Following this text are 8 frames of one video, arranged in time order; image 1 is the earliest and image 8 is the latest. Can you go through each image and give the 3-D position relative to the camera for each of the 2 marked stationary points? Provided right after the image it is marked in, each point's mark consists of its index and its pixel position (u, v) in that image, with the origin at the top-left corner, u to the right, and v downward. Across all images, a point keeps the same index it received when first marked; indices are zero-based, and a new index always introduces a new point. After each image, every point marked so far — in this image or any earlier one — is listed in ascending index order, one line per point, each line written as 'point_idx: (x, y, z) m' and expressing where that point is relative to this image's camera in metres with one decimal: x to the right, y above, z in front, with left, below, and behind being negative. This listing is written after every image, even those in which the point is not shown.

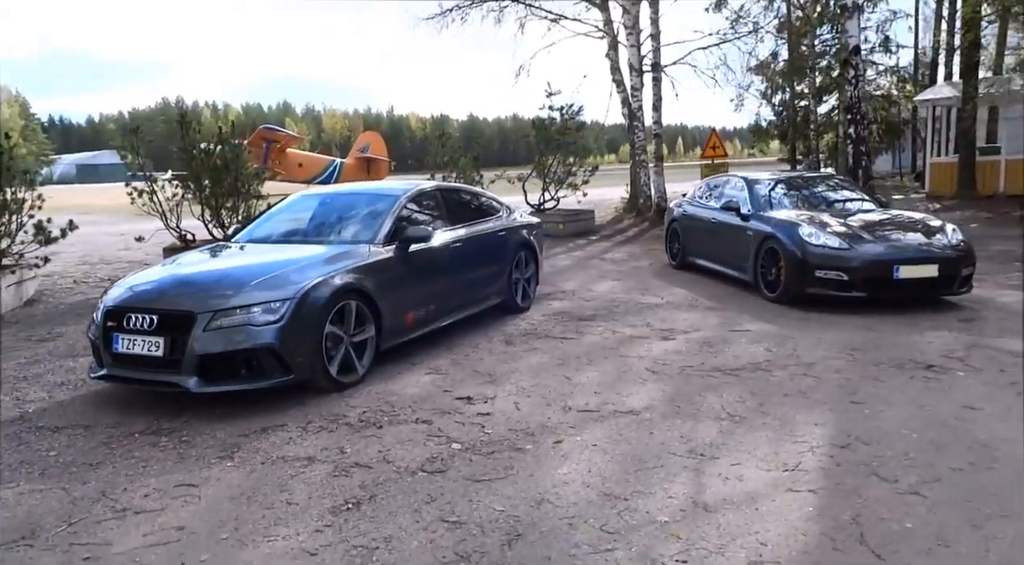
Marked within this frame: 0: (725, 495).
0: (+0.9, -0.9, +3.2) m
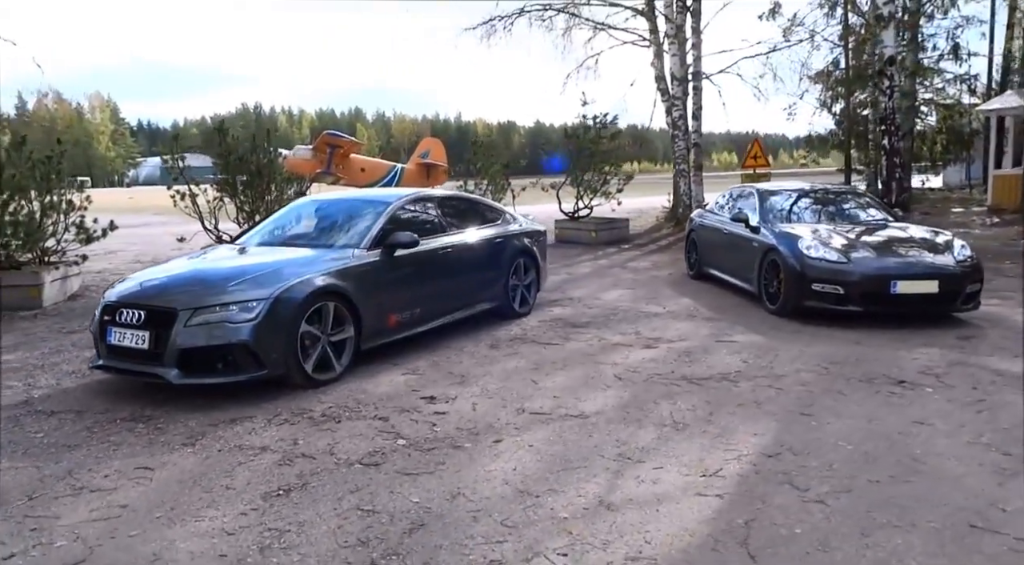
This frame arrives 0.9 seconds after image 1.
0: (+0.5, -0.9, +3.3) m
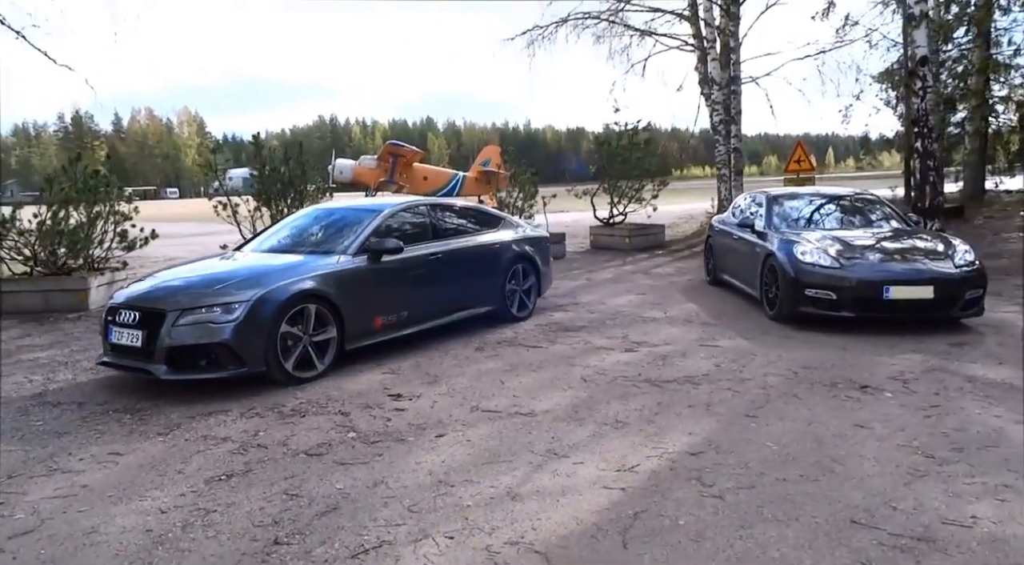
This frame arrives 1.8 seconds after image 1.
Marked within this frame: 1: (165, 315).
0: (+0.1, -0.9, +3.5) m
1: (-2.5, -0.2, +5.3) m
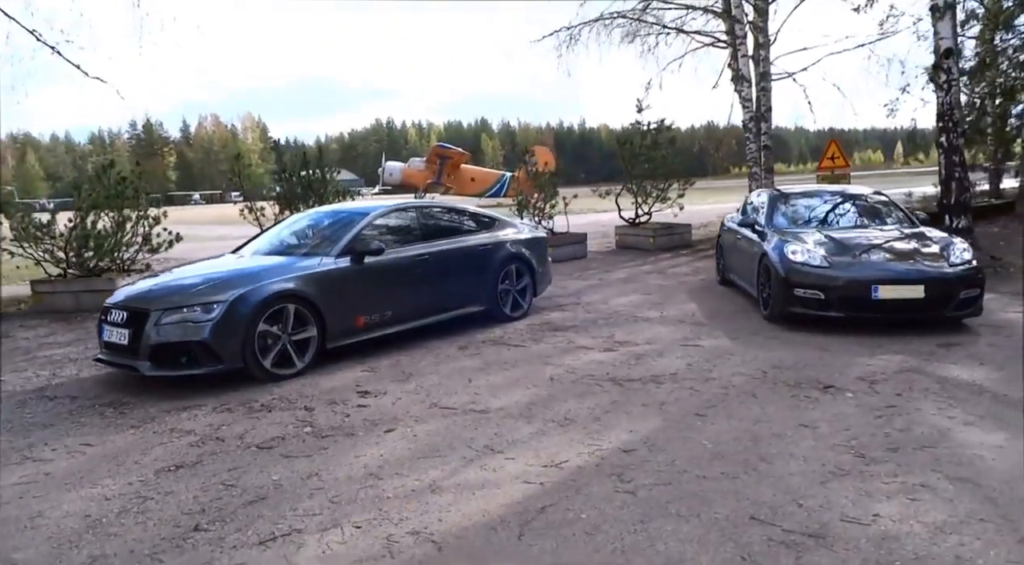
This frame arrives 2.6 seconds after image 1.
0: (-0.2, -0.9, +3.6) m
1: (-2.7, -0.2, +5.6) m
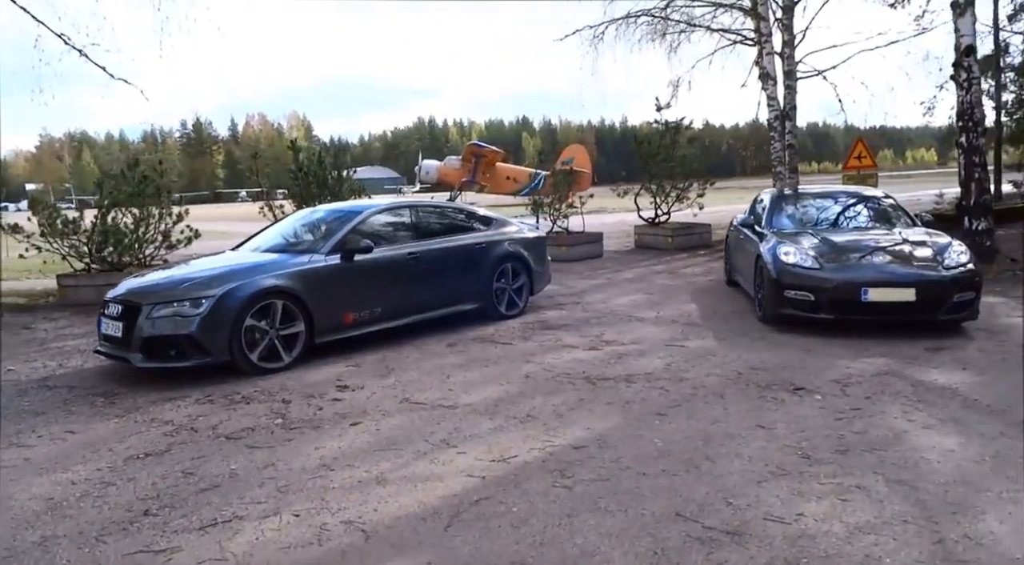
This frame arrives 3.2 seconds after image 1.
0: (-0.5, -0.9, +3.7) m
1: (-2.9, -0.2, +5.8) m
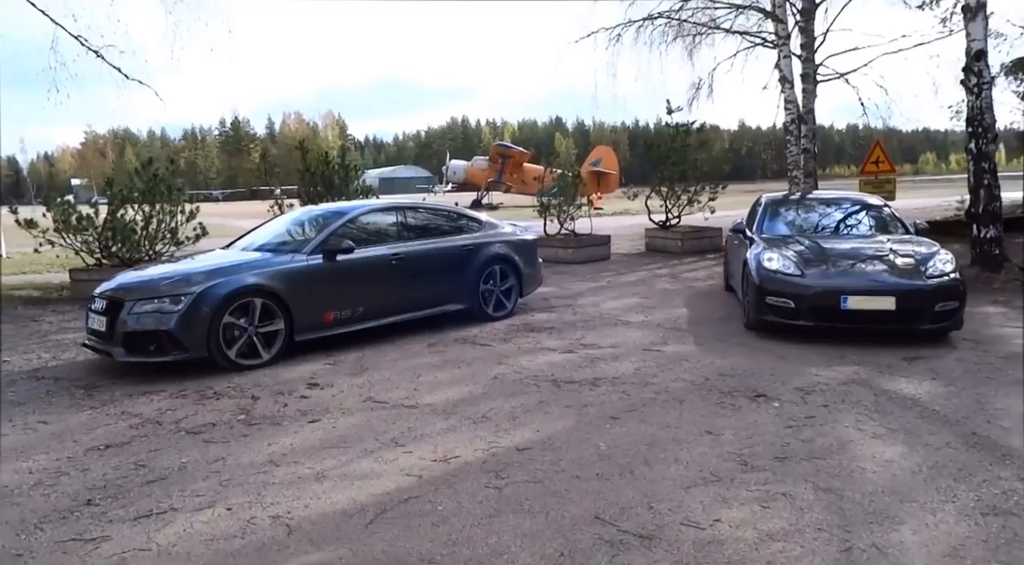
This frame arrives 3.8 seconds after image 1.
0: (-0.8, -0.9, +3.8) m
1: (-3.1, -0.2, +6.0) m
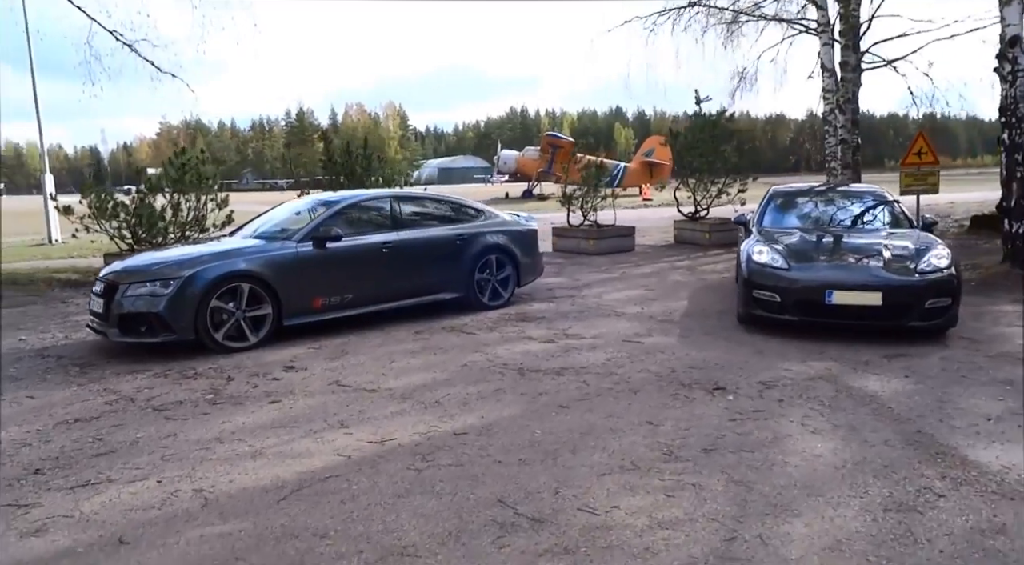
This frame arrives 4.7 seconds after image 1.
0: (-1.2, -0.9, +3.9) m
1: (-3.3, 0.0, +6.3) m
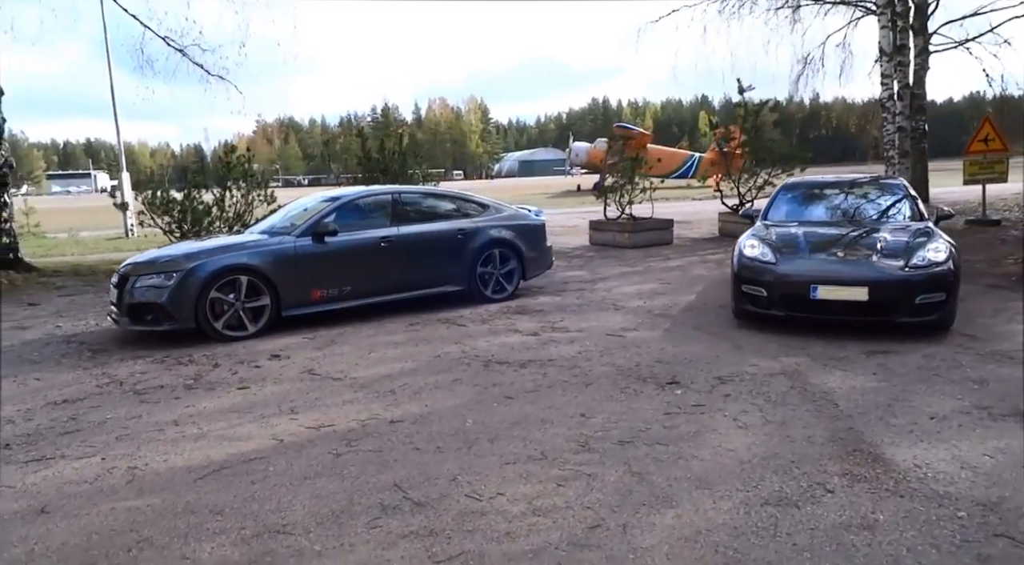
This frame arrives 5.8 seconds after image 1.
0: (-1.6, -0.8, +4.2) m
1: (-3.5, 0.0, +6.7) m
